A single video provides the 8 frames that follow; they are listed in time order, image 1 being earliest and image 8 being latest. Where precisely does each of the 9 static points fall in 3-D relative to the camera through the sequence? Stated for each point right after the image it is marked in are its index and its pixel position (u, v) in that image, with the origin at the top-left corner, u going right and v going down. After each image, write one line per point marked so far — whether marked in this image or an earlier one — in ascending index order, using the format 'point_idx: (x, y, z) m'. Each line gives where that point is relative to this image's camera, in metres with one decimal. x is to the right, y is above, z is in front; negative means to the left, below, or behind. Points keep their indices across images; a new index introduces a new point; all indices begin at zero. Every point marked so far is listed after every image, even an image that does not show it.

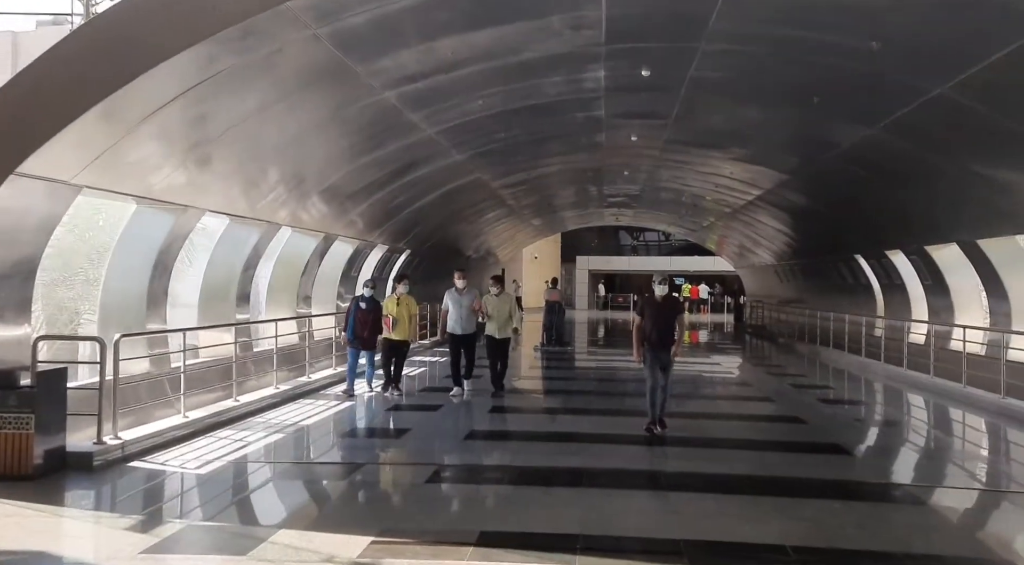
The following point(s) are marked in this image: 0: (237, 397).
0: (-3.4, -1.4, +8.5) m
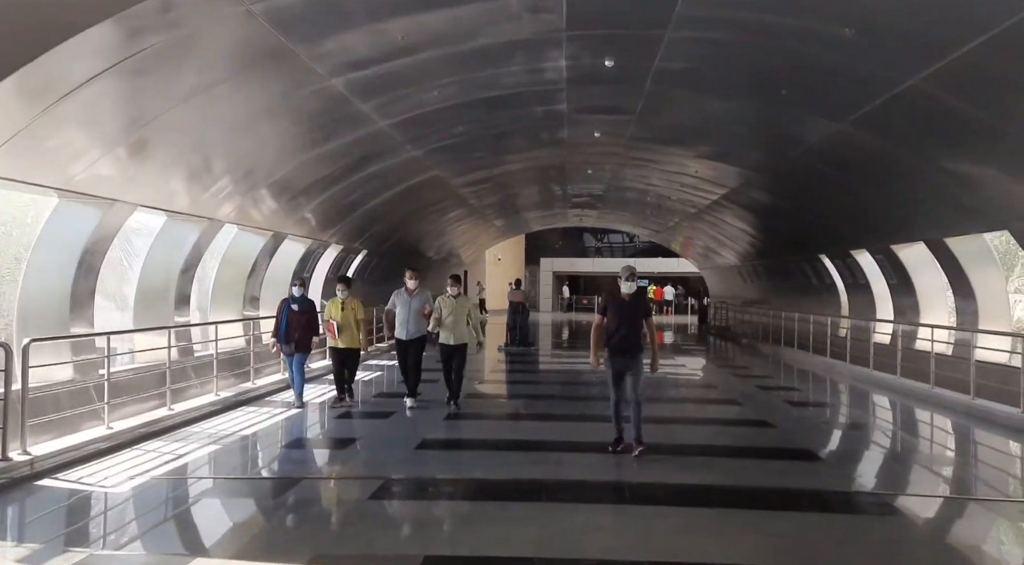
0: (-3.9, -1.4, +7.9) m
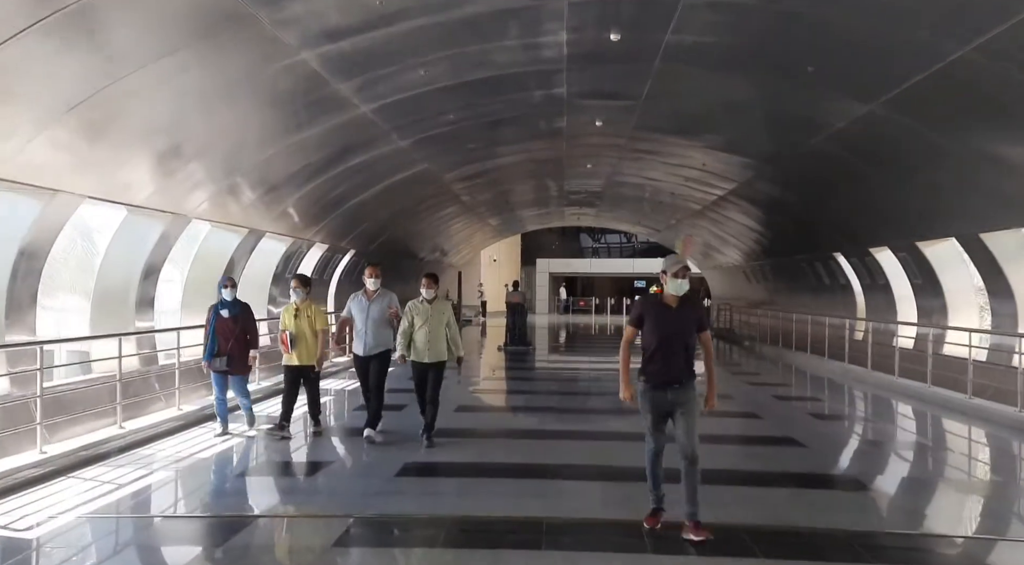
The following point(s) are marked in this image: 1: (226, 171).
0: (-3.9, -1.4, +7.0) m
1: (-3.4, +1.3, +8.4) m
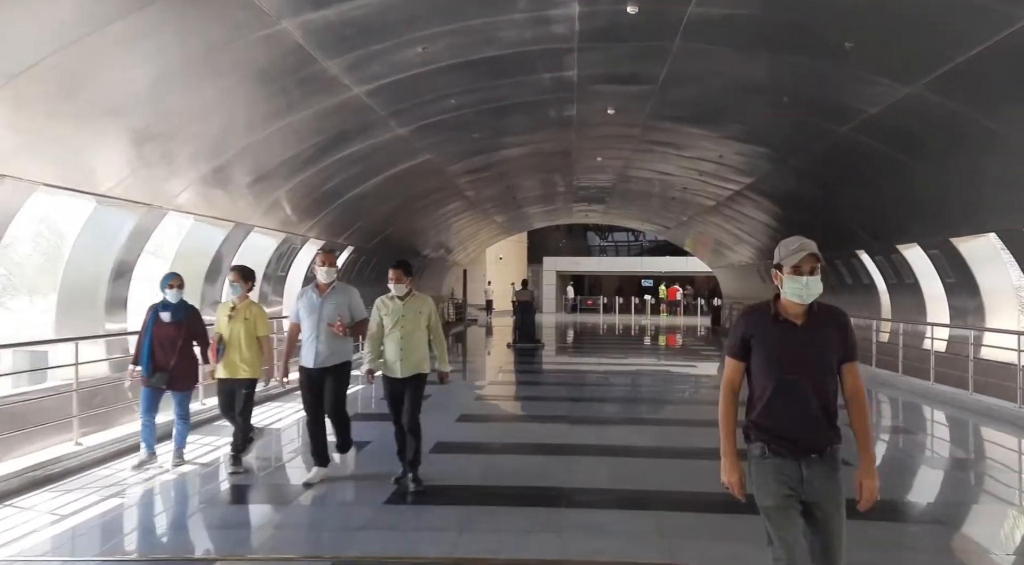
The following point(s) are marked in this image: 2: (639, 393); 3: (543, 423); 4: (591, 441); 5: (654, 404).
0: (-3.9, -1.4, +6.4) m
1: (-3.4, +1.4, +7.8) m
2: (+2.2, -1.9, +12.0) m
3: (+0.3, -1.6, +8.2) m
4: (+0.8, -1.6, +7.3) m
5: (+2.1, -1.8, +10.5) m
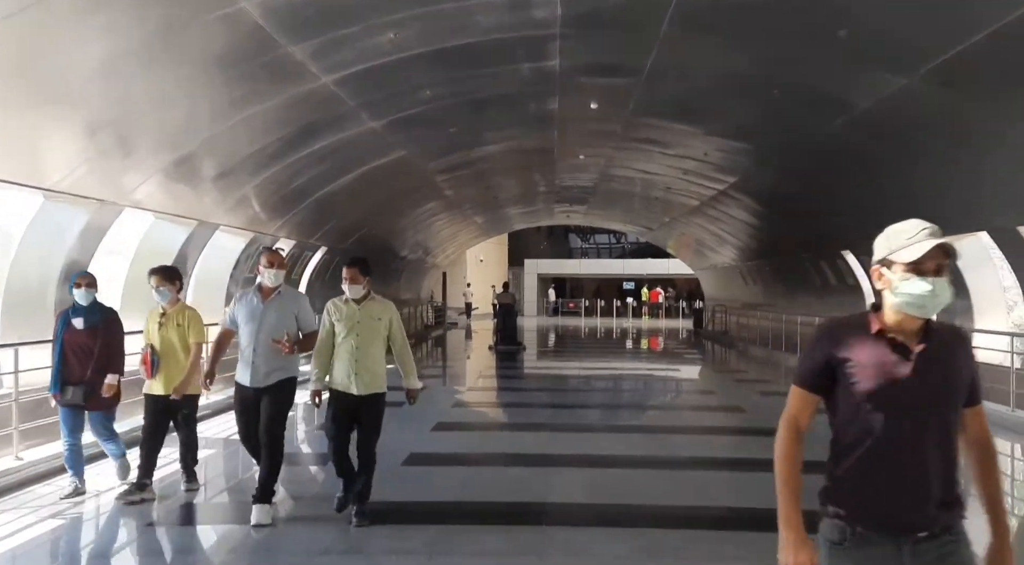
0: (-4.0, -1.4, +5.9) m
1: (-3.6, +1.3, +7.3) m
2: (+1.8, -1.9, +11.6) m
3: (+0.1, -1.6, +7.8) m
4: (+0.6, -1.6, +6.9) m
5: (+1.8, -1.8, +10.1) m
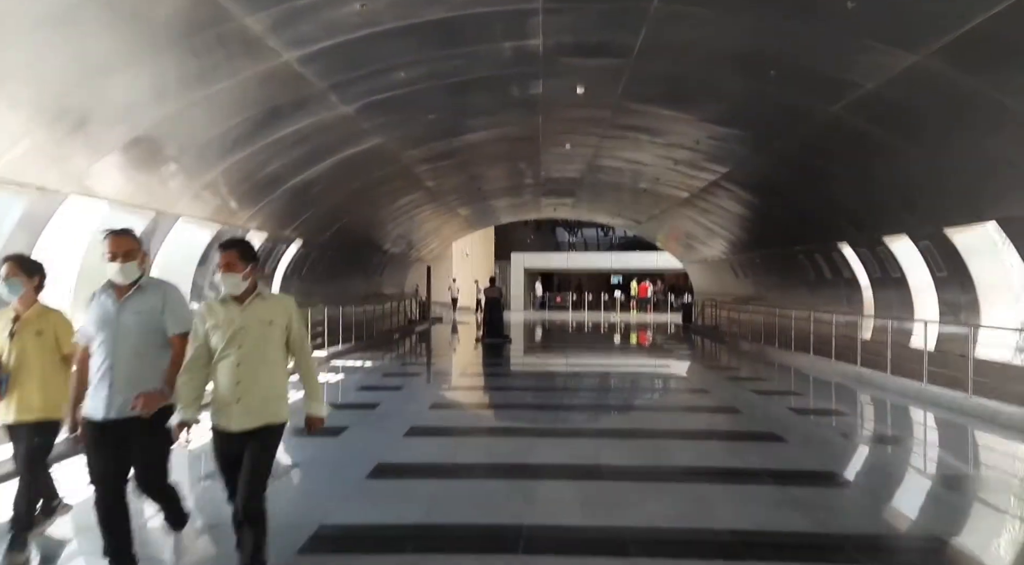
0: (-4.2, -1.4, +5.3) m
1: (-3.8, +1.4, +6.7) m
2: (+1.6, -1.8, +11.1) m
3: (-0.1, -1.6, +7.3) m
4: (+0.4, -1.6, +6.4) m
5: (+1.6, -1.7, +9.6) m
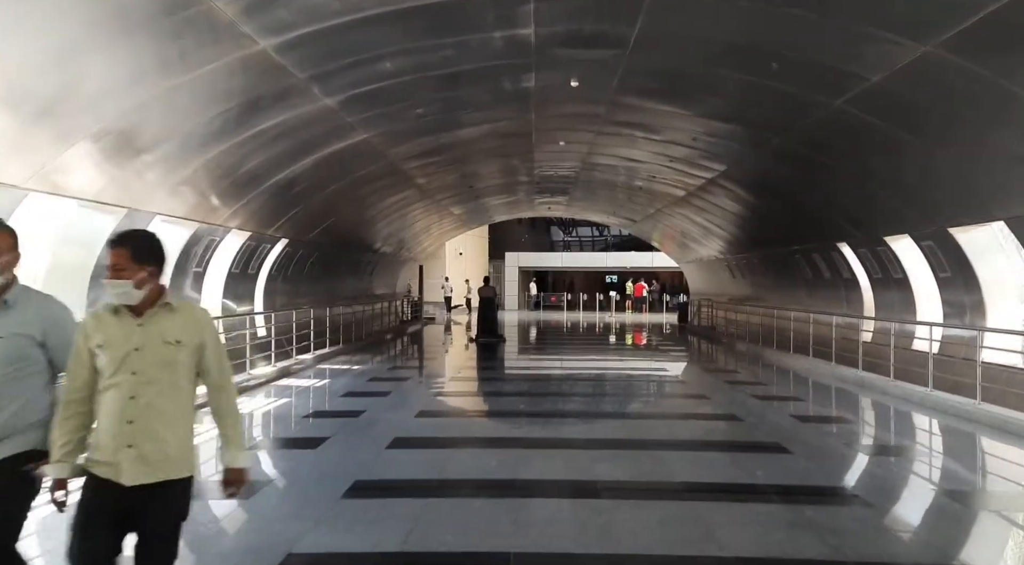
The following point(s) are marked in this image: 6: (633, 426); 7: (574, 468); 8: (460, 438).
0: (-4.3, -1.4, +4.9) m
1: (-3.9, +1.4, +6.3) m
2: (+1.4, -1.8, +10.8) m
3: (-0.2, -1.6, +6.9) m
4: (+0.3, -1.6, +6.0) m
5: (+1.5, -1.7, +9.3) m
6: (+1.4, -1.6, +7.9) m
7: (+0.5, -1.6, +5.9) m
8: (-0.5, -1.6, +7.3) m
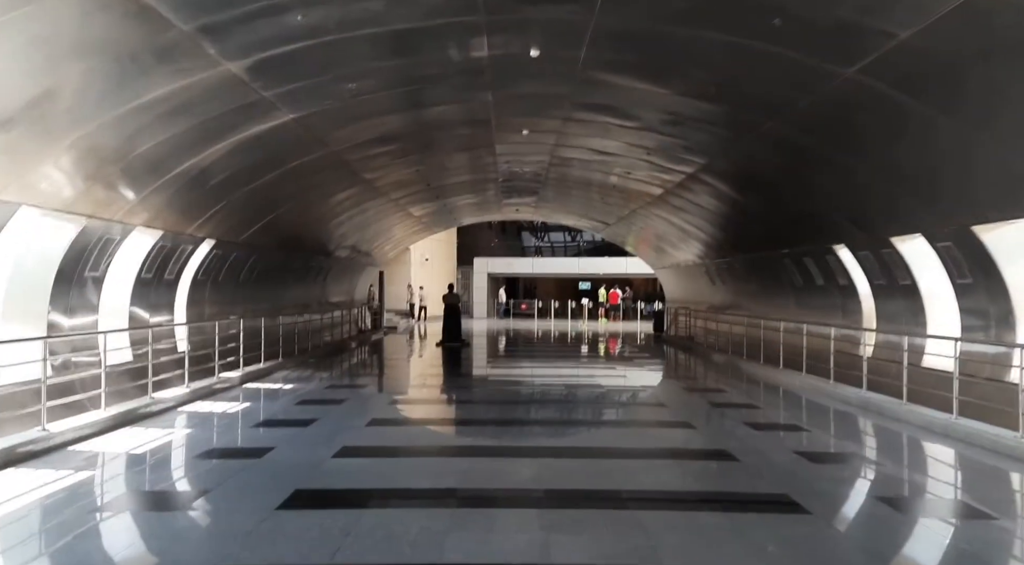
0: (-4.7, -1.4, +3.2) m
1: (-4.3, +1.3, +4.7) m
2: (+0.8, -1.9, +9.3) m
3: (-0.6, -1.6, +5.4) m
4: (-0.1, -1.6, +4.5) m
5: (+0.9, -1.8, +7.8) m
6: (+0.9, -1.7, +6.4) m
7: (+0.1, -1.6, +4.5) m
8: (-1.0, -1.7, +5.8) m
